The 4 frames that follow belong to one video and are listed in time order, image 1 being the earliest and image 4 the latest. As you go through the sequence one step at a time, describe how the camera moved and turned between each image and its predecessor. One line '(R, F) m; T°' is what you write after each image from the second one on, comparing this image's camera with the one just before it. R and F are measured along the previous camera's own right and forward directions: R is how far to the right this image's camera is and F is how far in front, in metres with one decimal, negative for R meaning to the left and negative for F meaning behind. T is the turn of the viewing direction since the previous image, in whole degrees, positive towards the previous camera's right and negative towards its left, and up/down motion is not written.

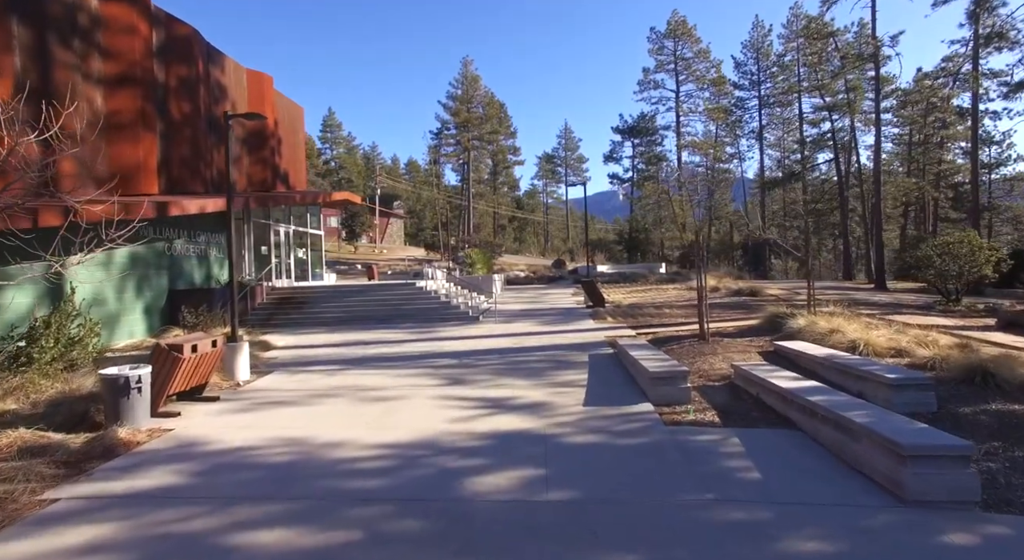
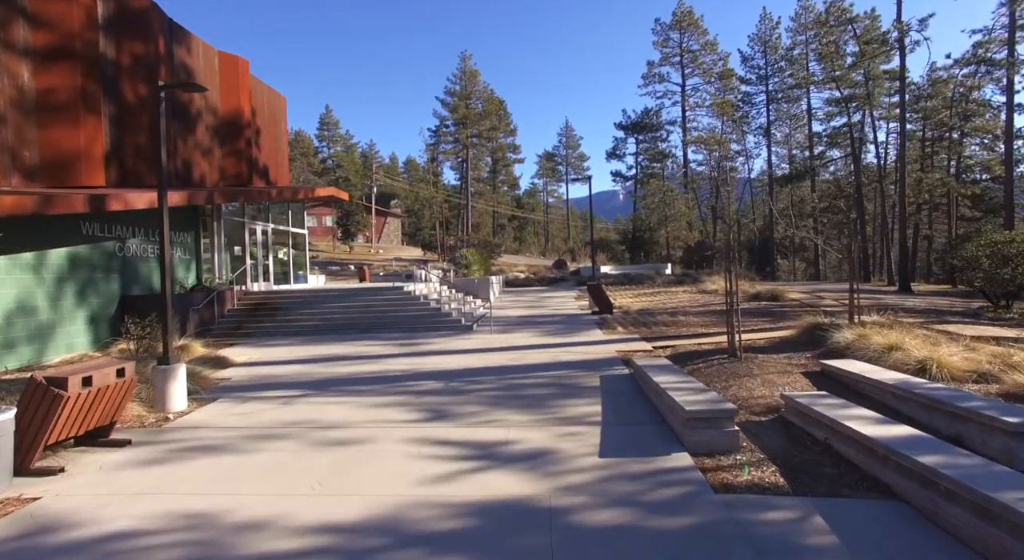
(+0.1, +1.8) m; 0°
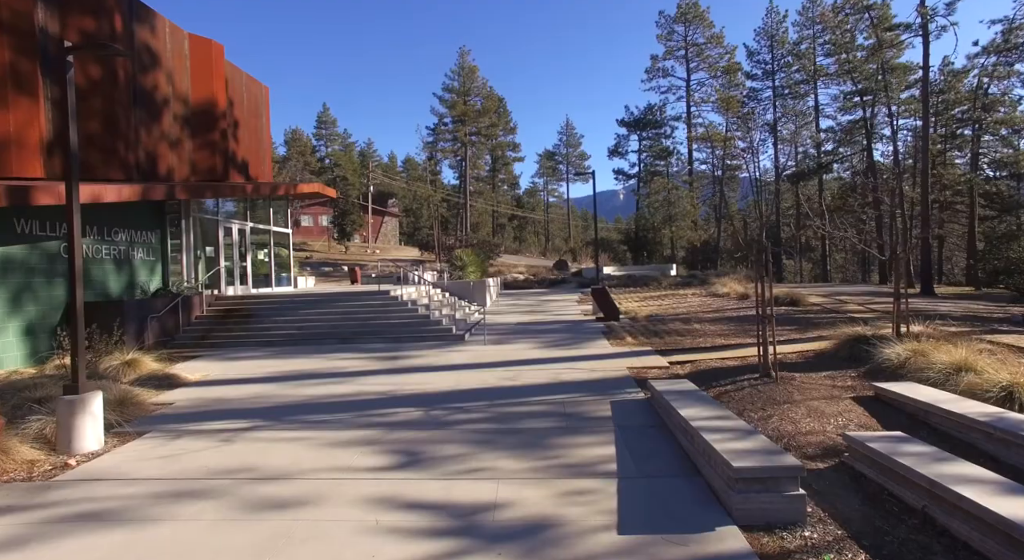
(+0.1, +1.5) m; 0°
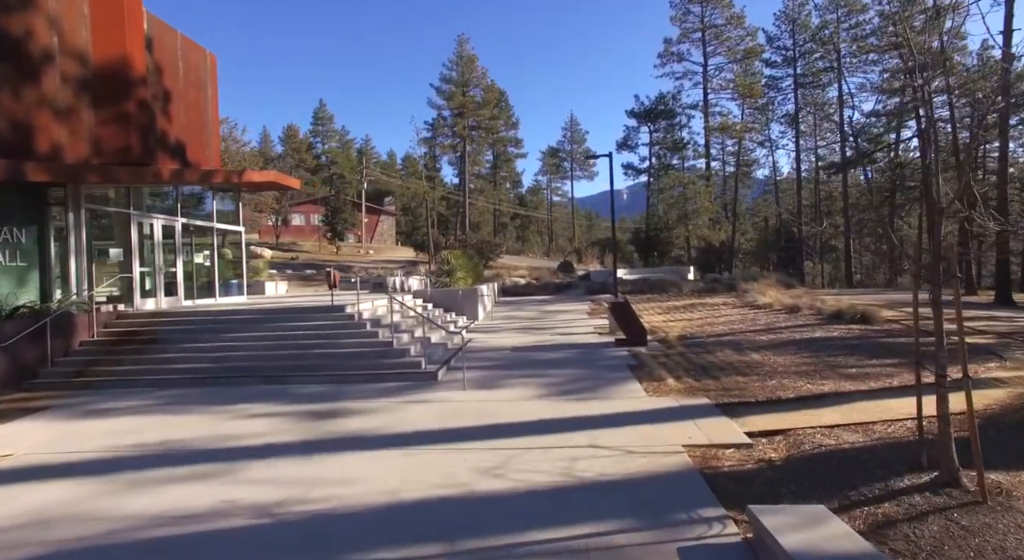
(+0.2, +3.8) m; 0°
